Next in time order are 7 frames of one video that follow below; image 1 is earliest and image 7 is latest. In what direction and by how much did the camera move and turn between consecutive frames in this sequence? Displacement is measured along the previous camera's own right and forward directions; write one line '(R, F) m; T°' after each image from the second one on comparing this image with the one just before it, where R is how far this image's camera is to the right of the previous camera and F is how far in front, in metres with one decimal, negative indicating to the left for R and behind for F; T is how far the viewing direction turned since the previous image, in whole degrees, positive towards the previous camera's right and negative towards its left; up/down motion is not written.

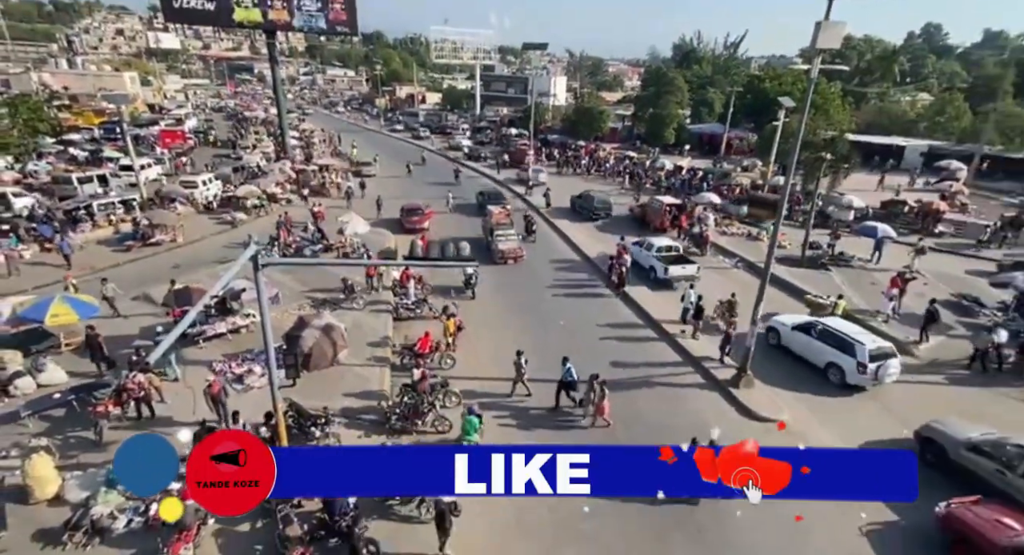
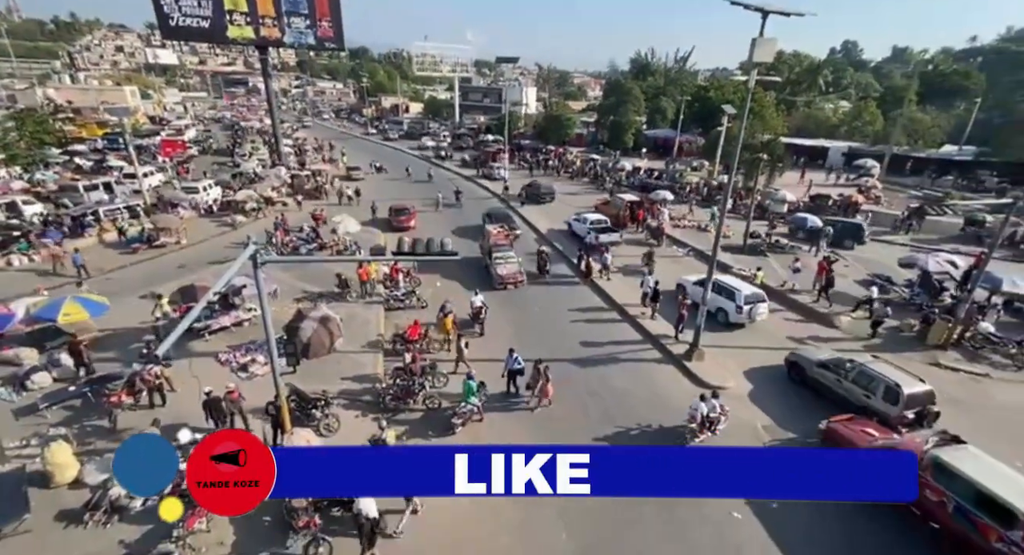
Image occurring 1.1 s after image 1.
(+0.1, -2.2) m; +2°
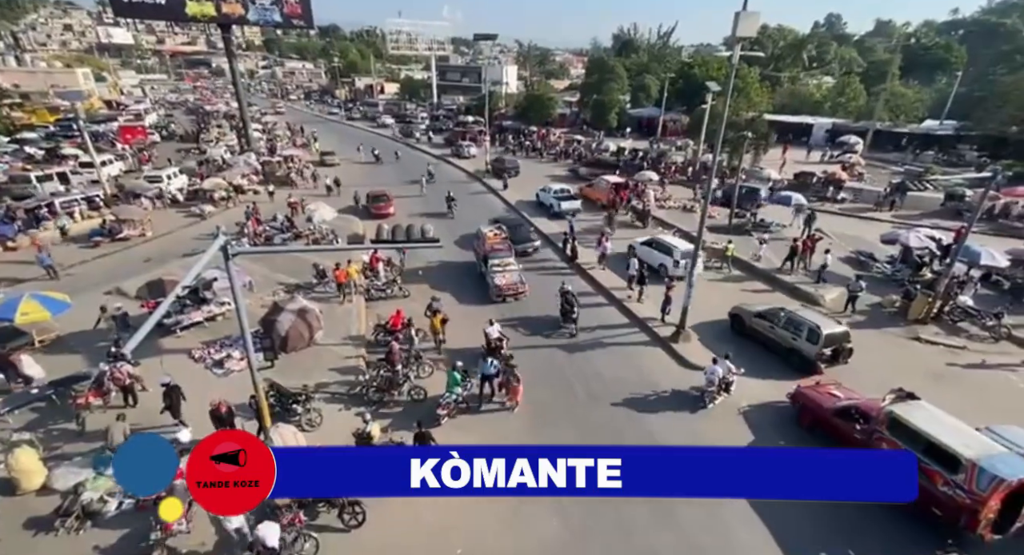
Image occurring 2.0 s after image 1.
(-0.1, +0.5) m; +2°
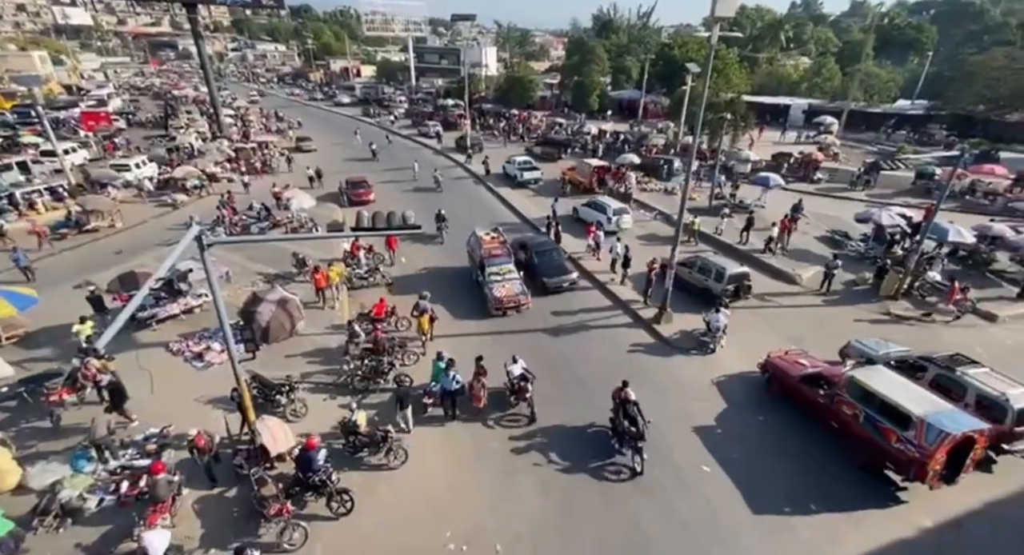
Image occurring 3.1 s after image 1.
(-0.1, 0.0) m; +2°
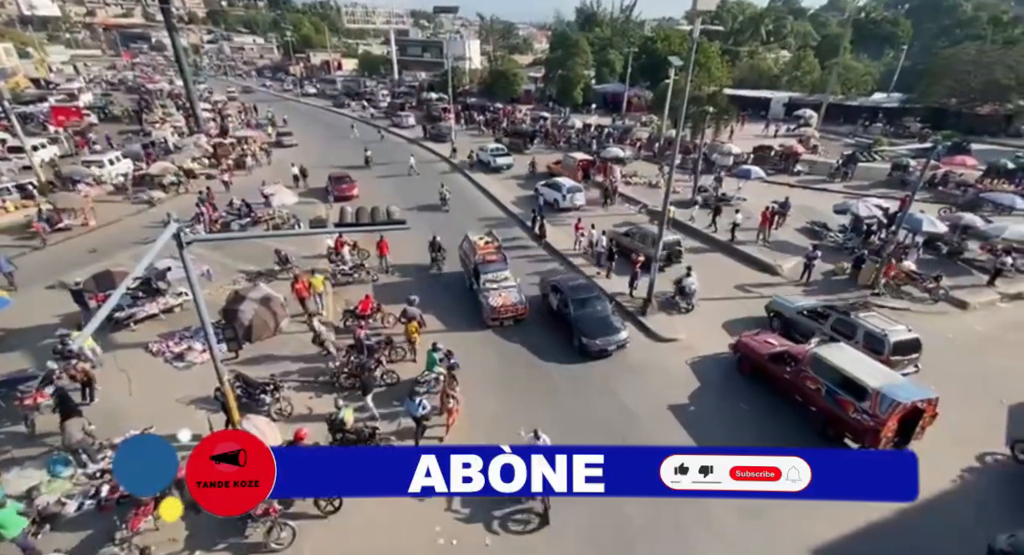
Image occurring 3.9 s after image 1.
(-0.1, 0.0) m; +2°
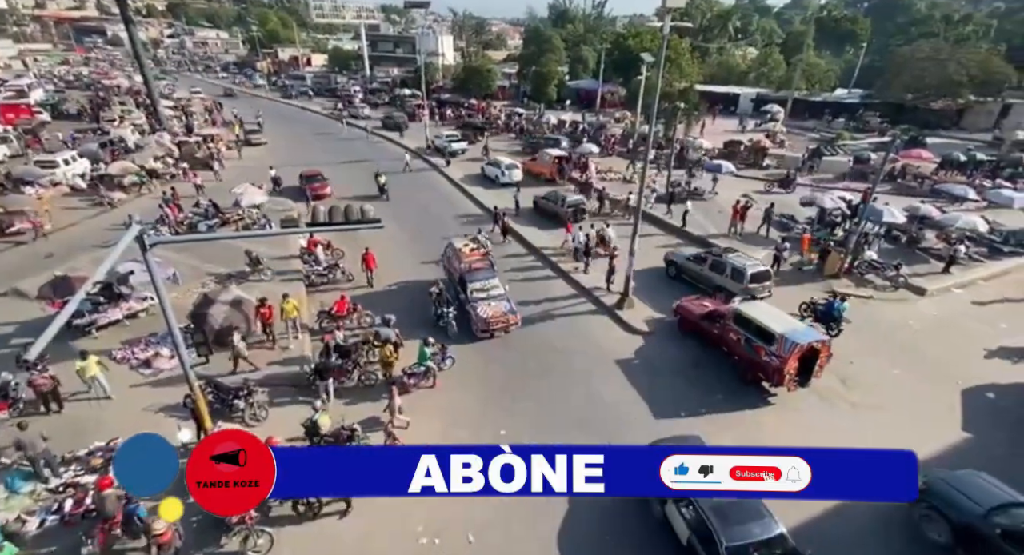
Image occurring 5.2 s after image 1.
(-0.1, 0.0) m; +3°
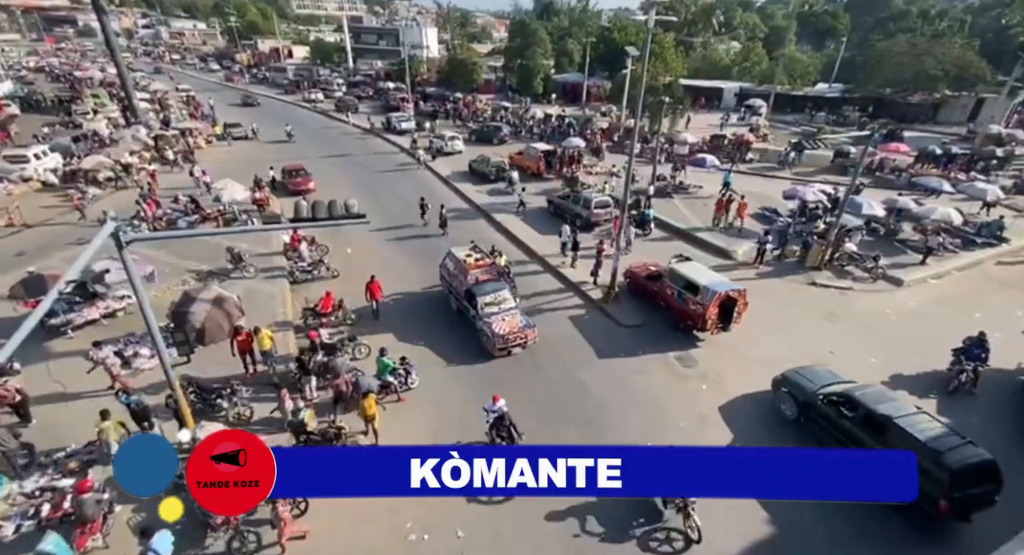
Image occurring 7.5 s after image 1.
(-0.1, 0.0) m; +2°
